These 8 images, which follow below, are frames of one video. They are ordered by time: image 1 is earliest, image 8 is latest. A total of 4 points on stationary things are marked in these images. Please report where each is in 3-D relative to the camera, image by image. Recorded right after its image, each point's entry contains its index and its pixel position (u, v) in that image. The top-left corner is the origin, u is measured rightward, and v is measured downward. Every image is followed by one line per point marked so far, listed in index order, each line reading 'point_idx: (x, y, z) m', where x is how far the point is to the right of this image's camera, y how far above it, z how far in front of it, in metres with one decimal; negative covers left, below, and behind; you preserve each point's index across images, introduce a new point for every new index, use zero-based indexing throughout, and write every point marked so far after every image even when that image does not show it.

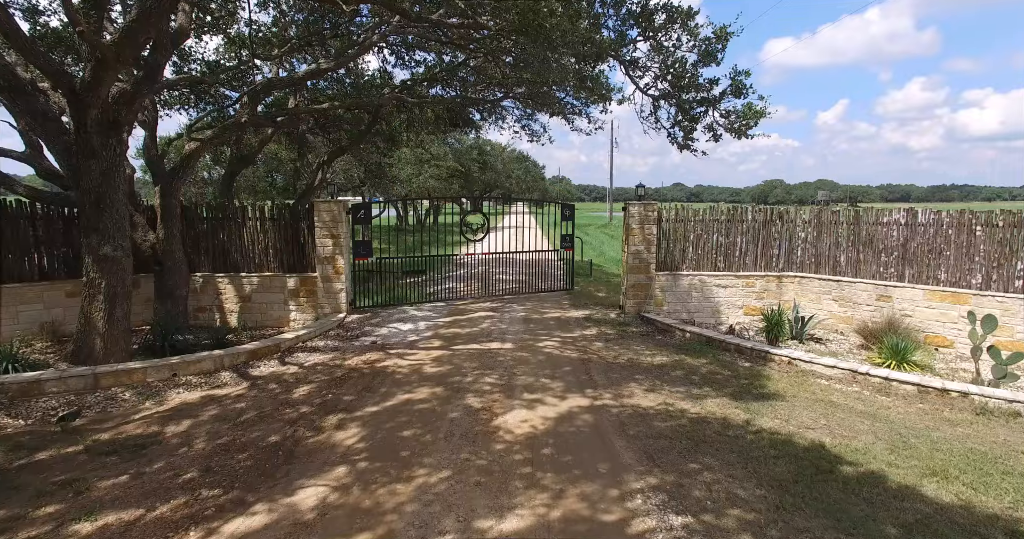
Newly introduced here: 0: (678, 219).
0: (+3.2, +1.0, +9.6) m
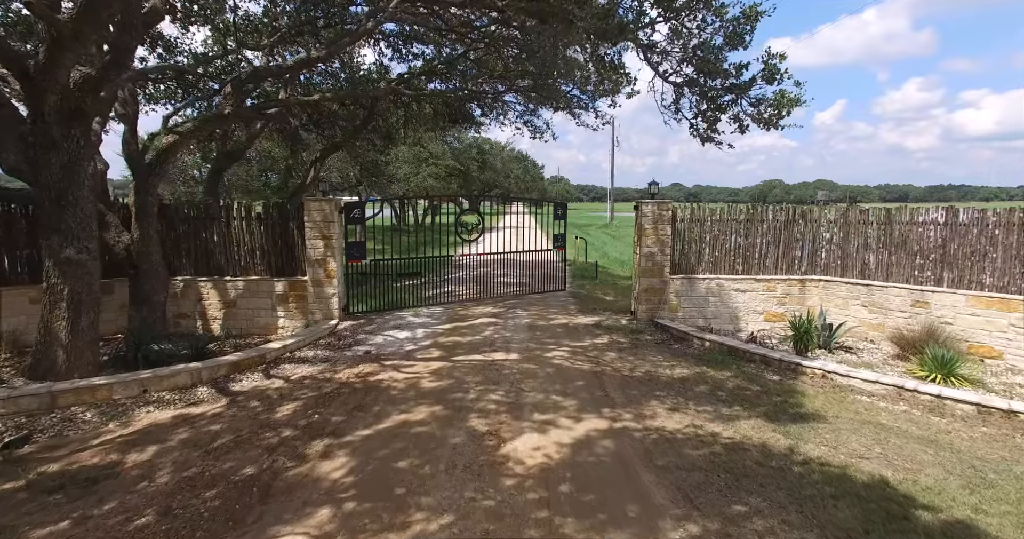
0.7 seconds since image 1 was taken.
0: (+3.3, +0.9, +9.0) m
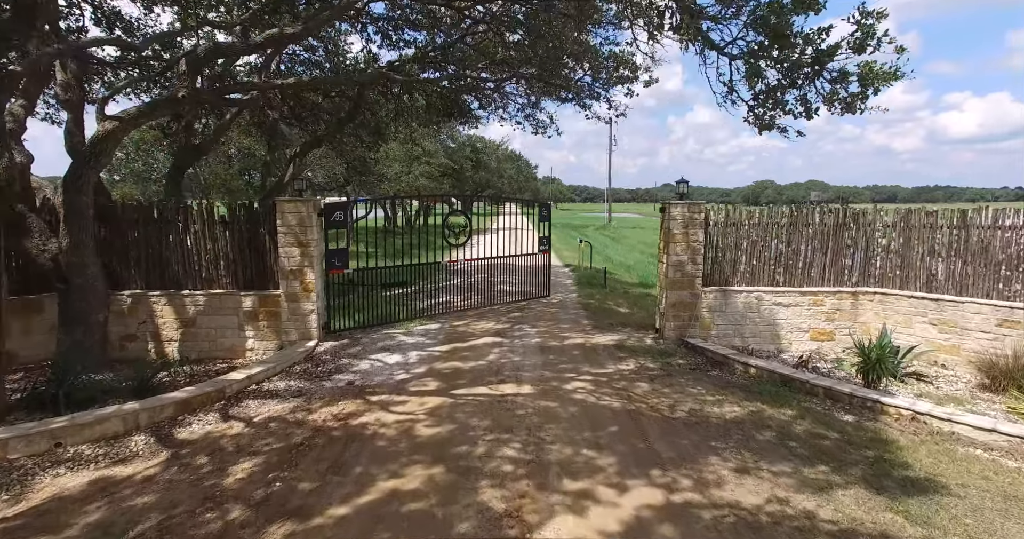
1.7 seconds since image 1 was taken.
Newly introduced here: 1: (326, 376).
0: (+3.4, +0.7, +7.8) m
1: (-2.5, -1.4, +6.7) m
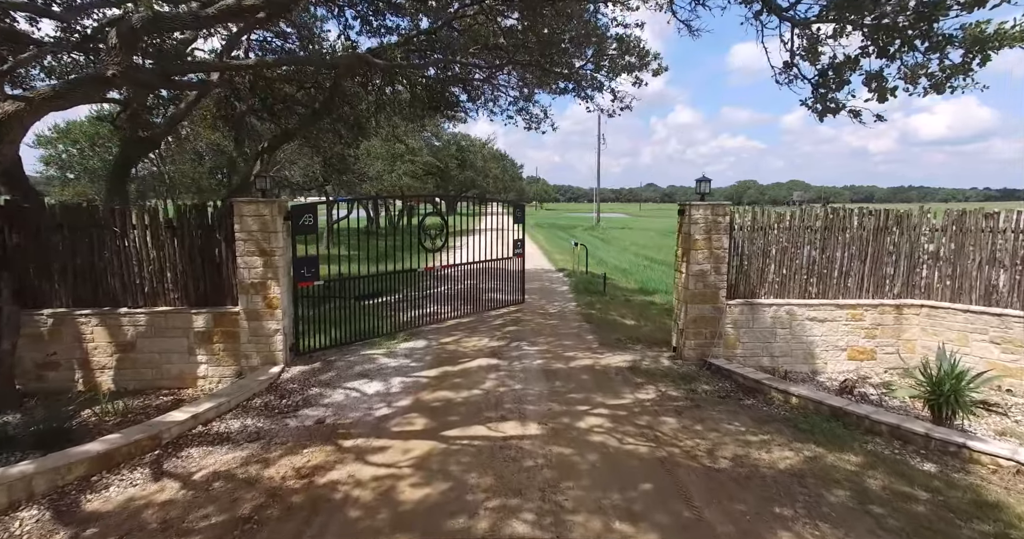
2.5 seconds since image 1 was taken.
0: (+3.3, +0.6, +6.9) m
1: (-2.5, -1.6, +5.6) m
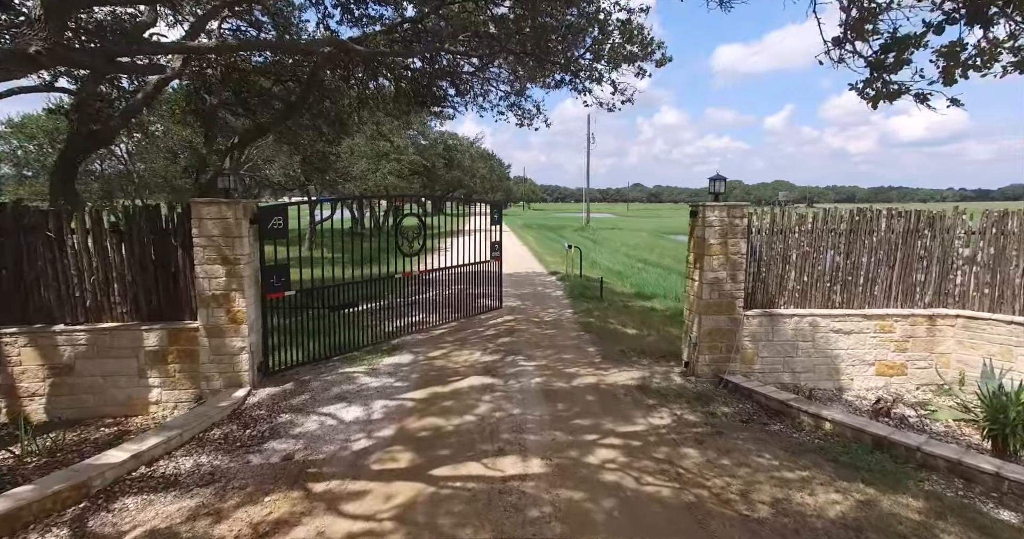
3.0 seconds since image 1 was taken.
0: (+3.3, +0.5, +6.3) m
1: (-2.5, -1.7, +4.8) m
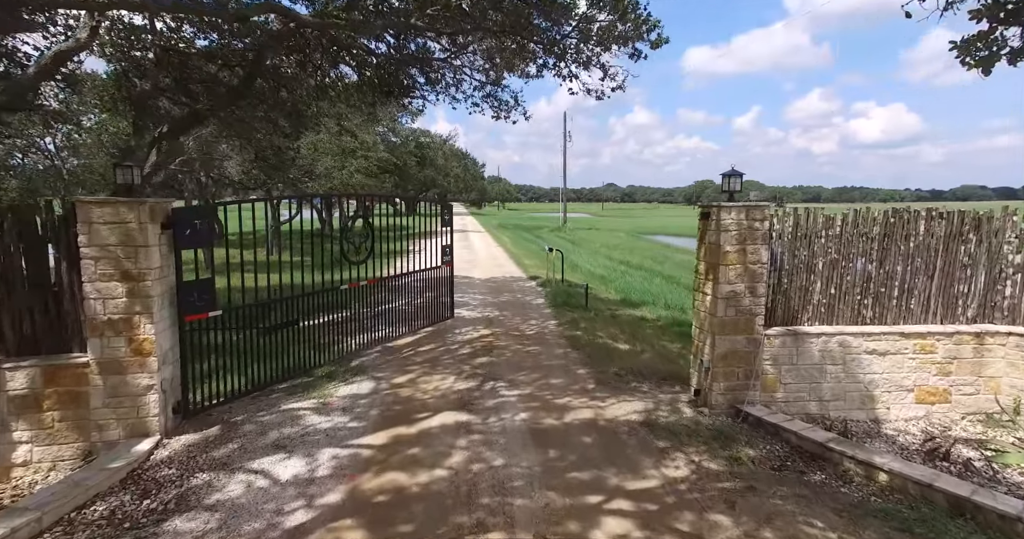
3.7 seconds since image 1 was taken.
0: (+3.1, +0.4, +5.4) m
1: (-2.6, -1.8, +3.6) m
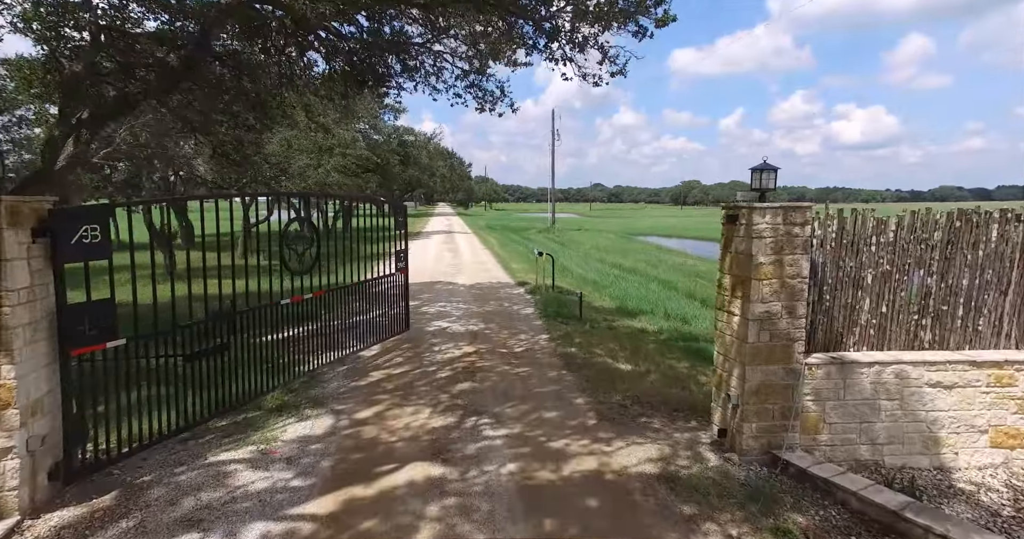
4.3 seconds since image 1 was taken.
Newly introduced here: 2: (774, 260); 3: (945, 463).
0: (+2.9, +0.2, +4.4) m
1: (-2.7, -2.0, +2.5) m
2: (+2.2, +0.1, +4.2) m
3: (+3.7, -1.7, +4.4) m
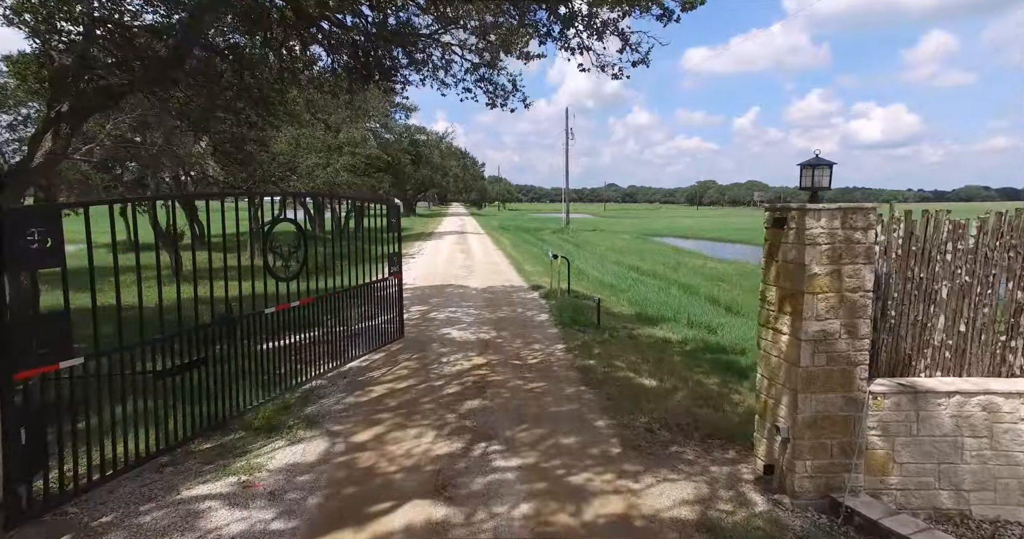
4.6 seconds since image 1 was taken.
0: (+3.0, +0.2, +3.7) m
1: (-2.6, -2.1, +2.0) m
2: (+2.3, 0.0, +3.6) m
3: (+3.8, -1.8, +3.7) m
